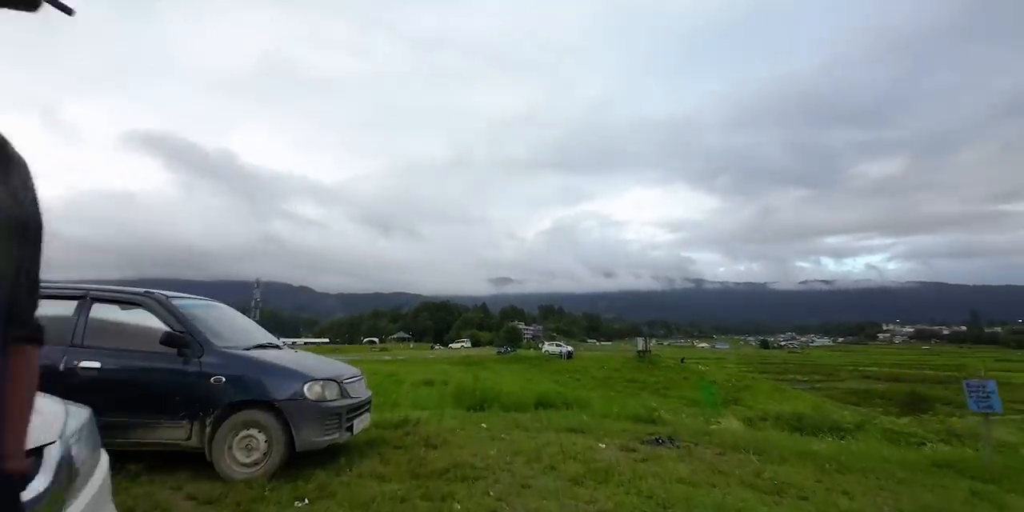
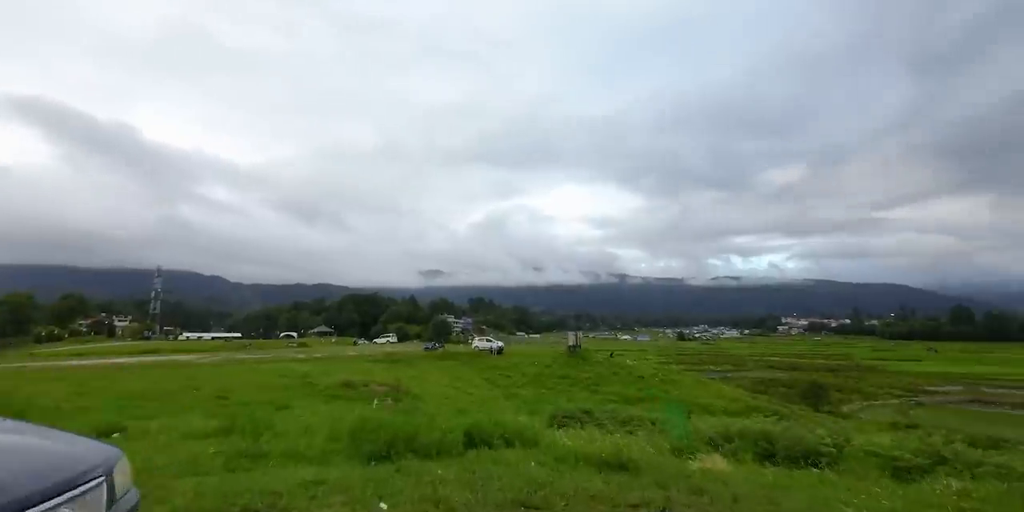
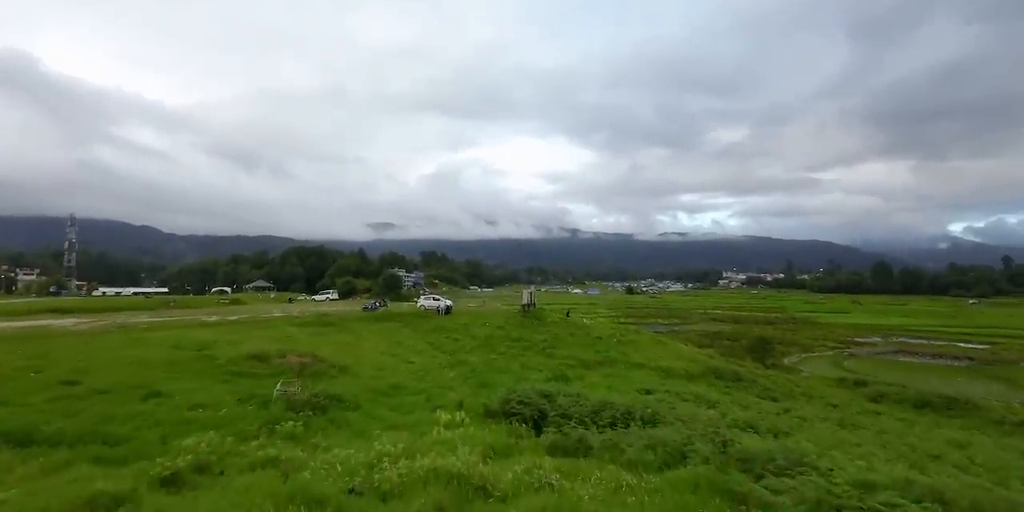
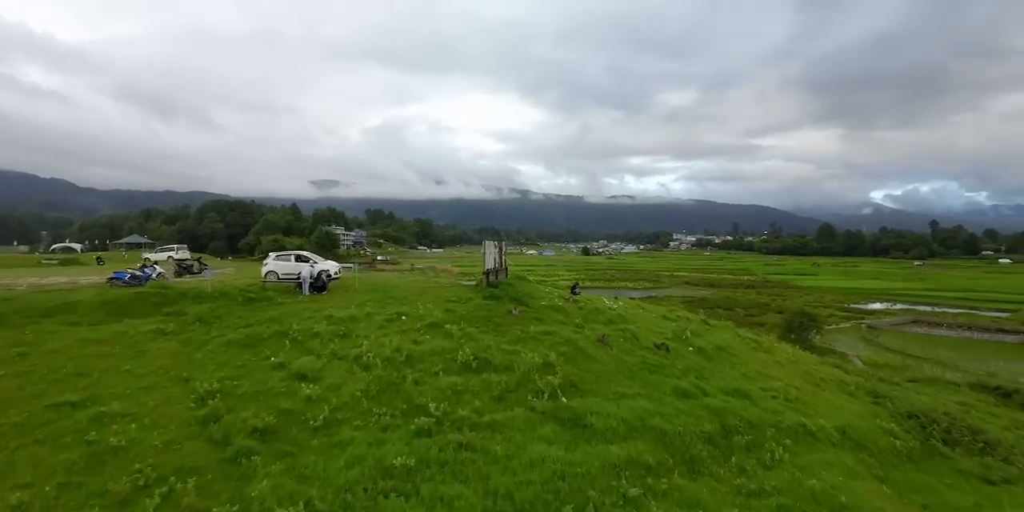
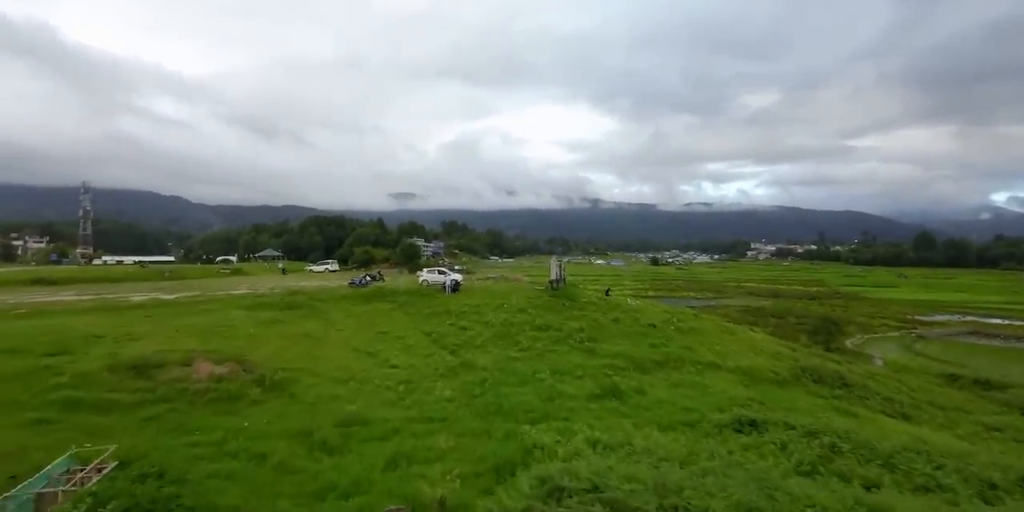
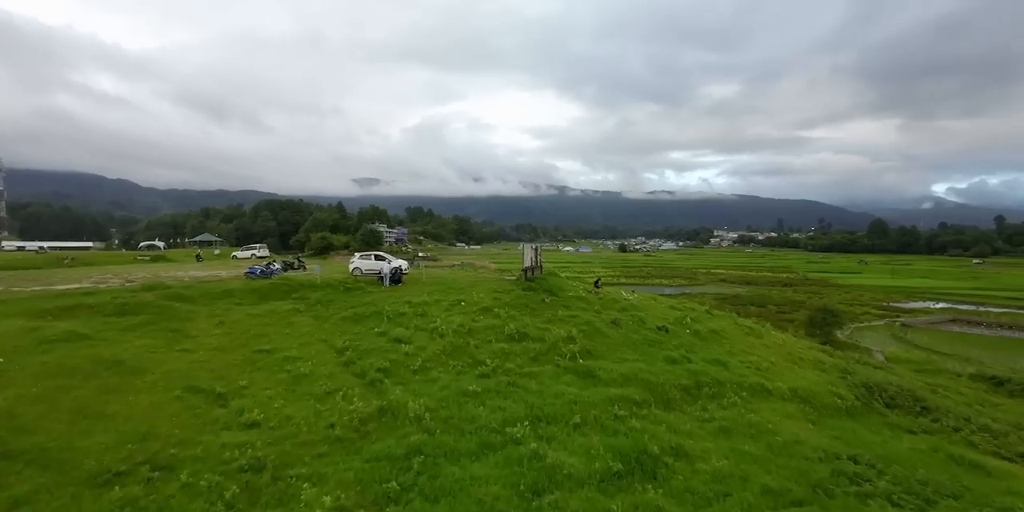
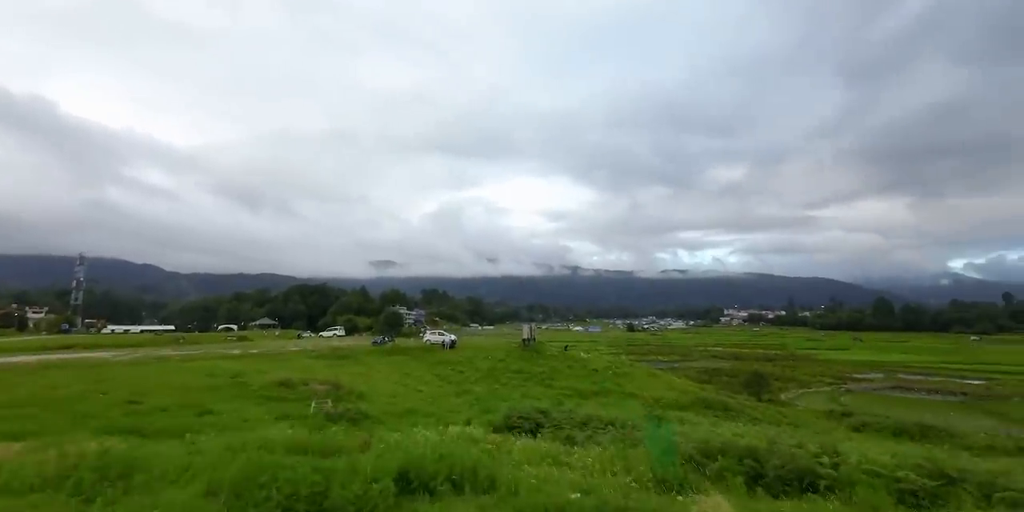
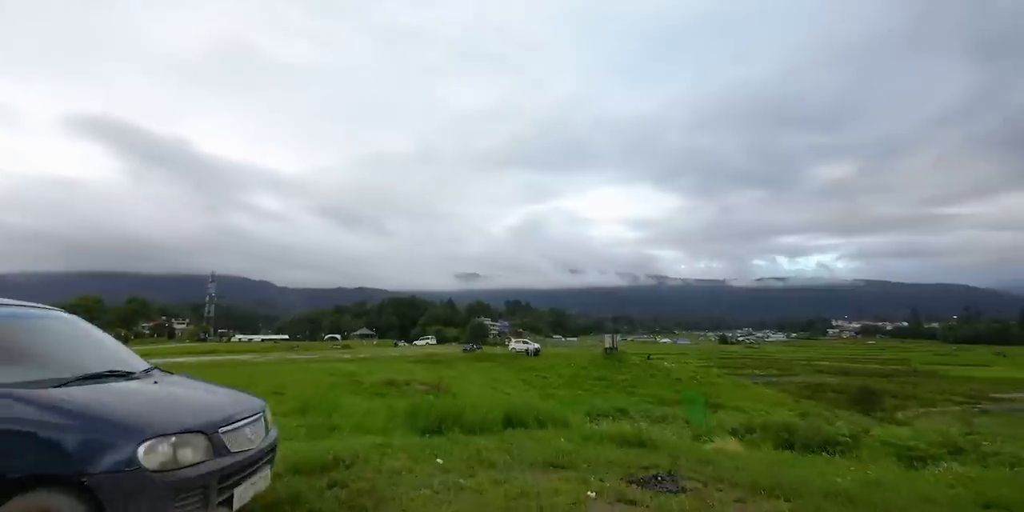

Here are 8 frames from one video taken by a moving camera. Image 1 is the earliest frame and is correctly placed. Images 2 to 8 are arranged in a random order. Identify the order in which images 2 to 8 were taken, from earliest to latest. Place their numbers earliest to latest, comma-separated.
8, 2, 7, 3, 5, 6, 4
